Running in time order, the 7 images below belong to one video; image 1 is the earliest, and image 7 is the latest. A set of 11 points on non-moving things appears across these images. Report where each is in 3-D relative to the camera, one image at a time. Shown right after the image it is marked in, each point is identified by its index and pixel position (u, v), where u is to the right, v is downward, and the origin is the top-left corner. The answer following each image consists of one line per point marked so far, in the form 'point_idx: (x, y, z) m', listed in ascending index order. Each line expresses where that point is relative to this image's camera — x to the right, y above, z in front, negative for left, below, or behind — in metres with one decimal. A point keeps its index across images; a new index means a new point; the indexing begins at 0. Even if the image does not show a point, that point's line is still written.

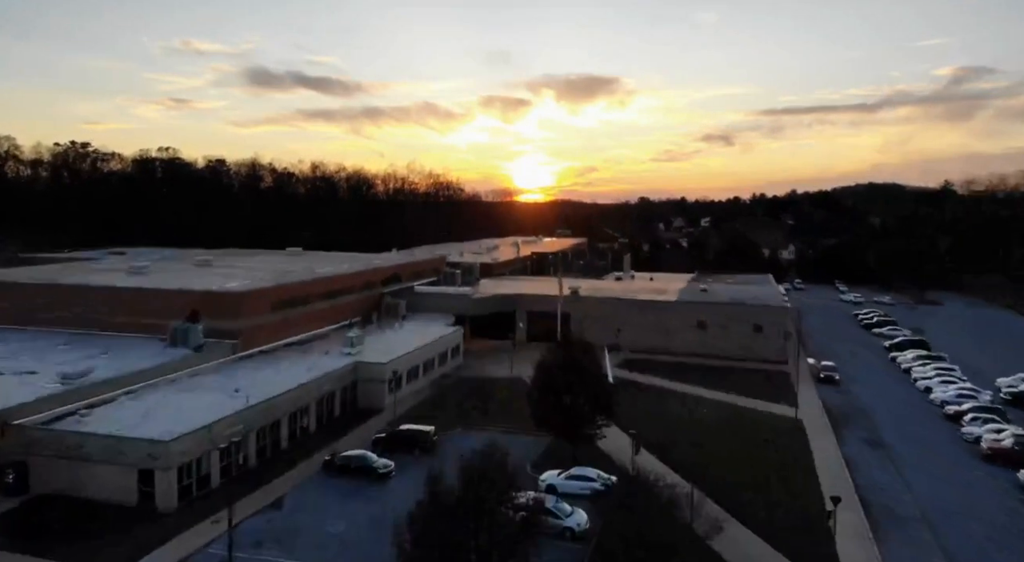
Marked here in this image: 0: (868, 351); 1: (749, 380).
0: (+10.0, -2.0, +19.7) m
1: (+5.4, -2.3, +16.0) m
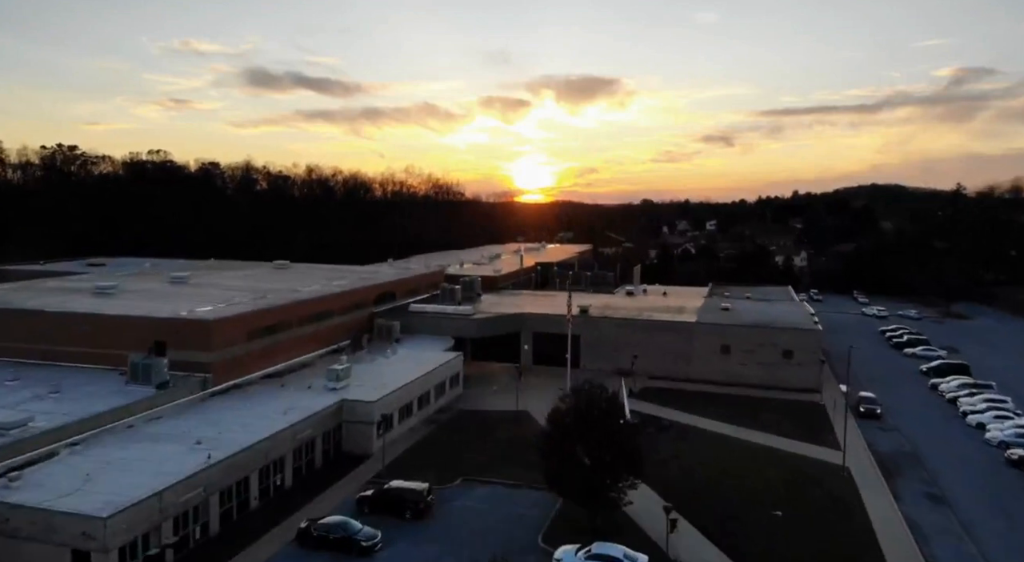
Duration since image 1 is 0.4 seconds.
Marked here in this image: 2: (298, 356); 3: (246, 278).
0: (+10.1, -2.5, +18.1) m
1: (+5.5, -2.7, +14.4) m
2: (-4.6, -1.6, +15.0) m
3: (-7.1, +0.1, +18.8) m
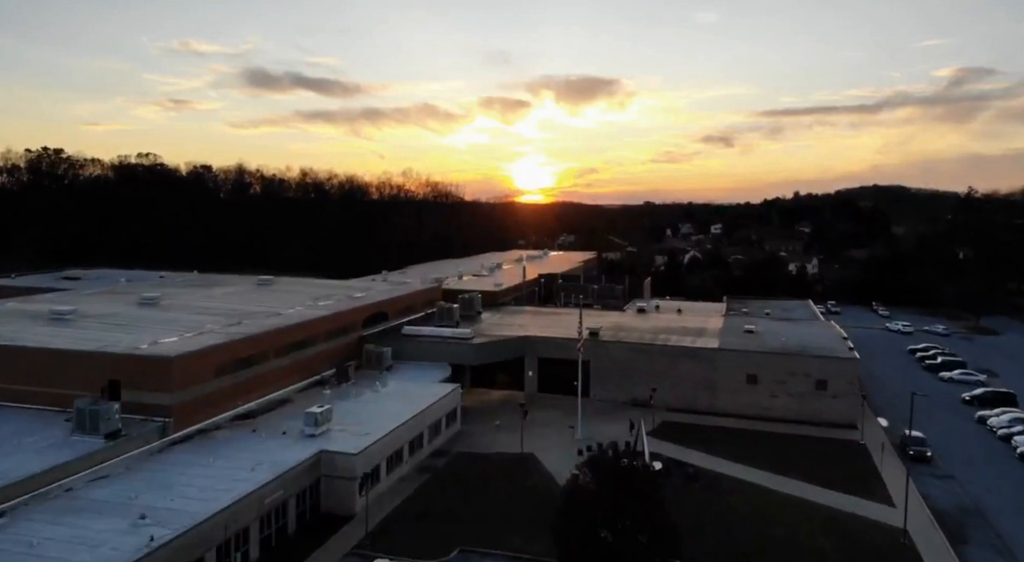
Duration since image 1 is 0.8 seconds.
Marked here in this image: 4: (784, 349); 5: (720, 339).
0: (+10.2, -3.0, +16.5) m
1: (+5.6, -3.2, +12.8) m
2: (-4.5, -2.1, +13.4) m
3: (-7.1, -0.4, +17.2) m
4: (+6.0, -1.5, +15.4) m
5: (+4.9, -1.4, +16.4) m
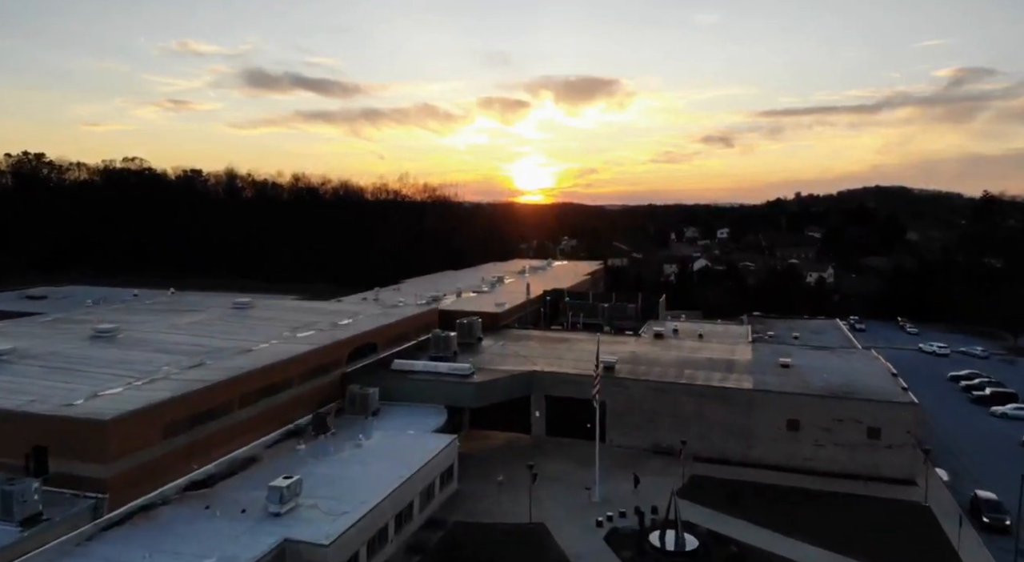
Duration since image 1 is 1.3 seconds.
0: (+10.3, -3.6, +14.5) m
1: (+5.7, -3.8, +10.9) m
2: (-4.4, -2.7, +11.5) m
3: (-7.0, -1.0, +15.2) m
4: (+6.1, -2.1, +13.5) m
5: (+5.0, -1.9, +14.4) m
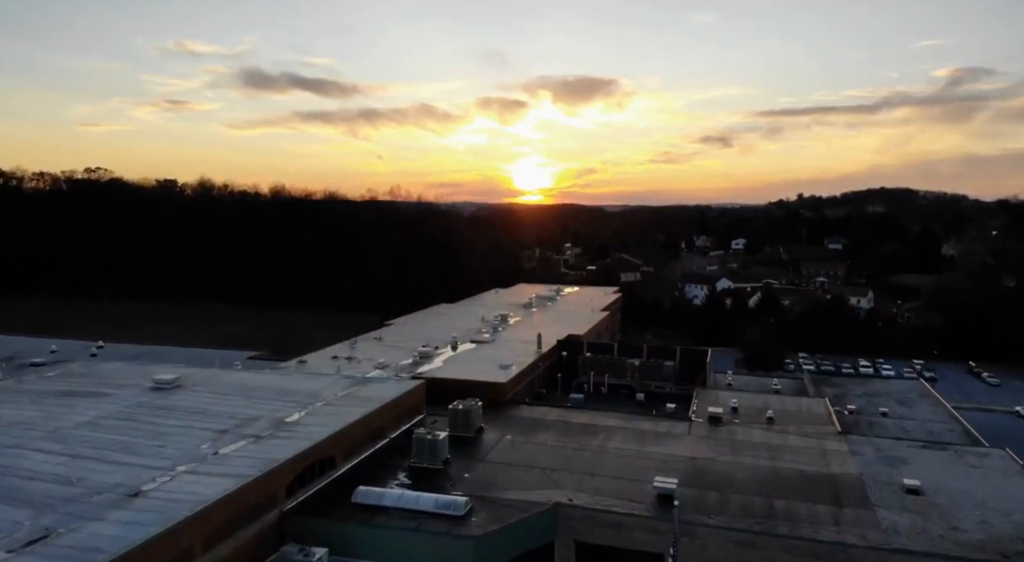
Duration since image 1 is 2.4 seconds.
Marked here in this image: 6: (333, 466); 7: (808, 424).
0: (+10.5, -4.9, +10.1) m
1: (+5.9, -5.2, +6.5) m
2: (-4.2, -4.1, +7.0) m
3: (-6.8, -2.4, +10.8) m
4: (+6.3, -3.4, +9.1) m
5: (+5.2, -3.3, +10.0) m
6: (-2.8, -2.9, +11.0) m
7: (+6.0, -2.8, +14.2) m
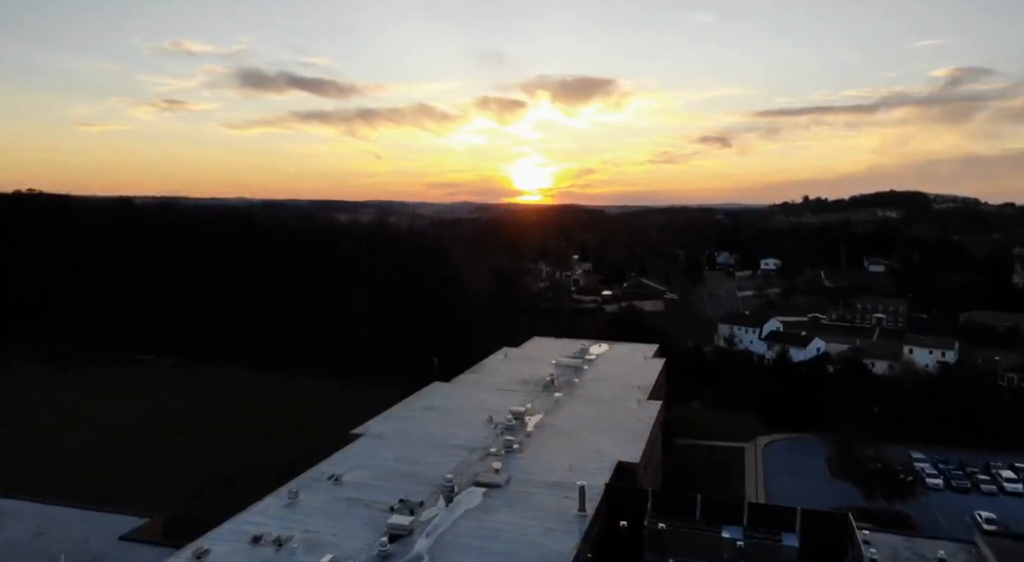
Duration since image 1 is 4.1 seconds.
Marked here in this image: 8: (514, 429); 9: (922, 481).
0: (+11.0, -7.1, +3.4) m
1: (+6.4, -7.3, -0.3) m
2: (-3.7, -6.2, +0.3) m
3: (-6.3, -4.5, +4.0) m
4: (+6.8, -5.6, +2.4) m
5: (+5.7, -5.5, +3.3) m
6: (-2.3, -5.1, +4.3) m
7: (+6.5, -5.0, +7.5) m
8: (0.0, -3.5, +16.7) m
9: (+11.2, -5.4, +19.2) m
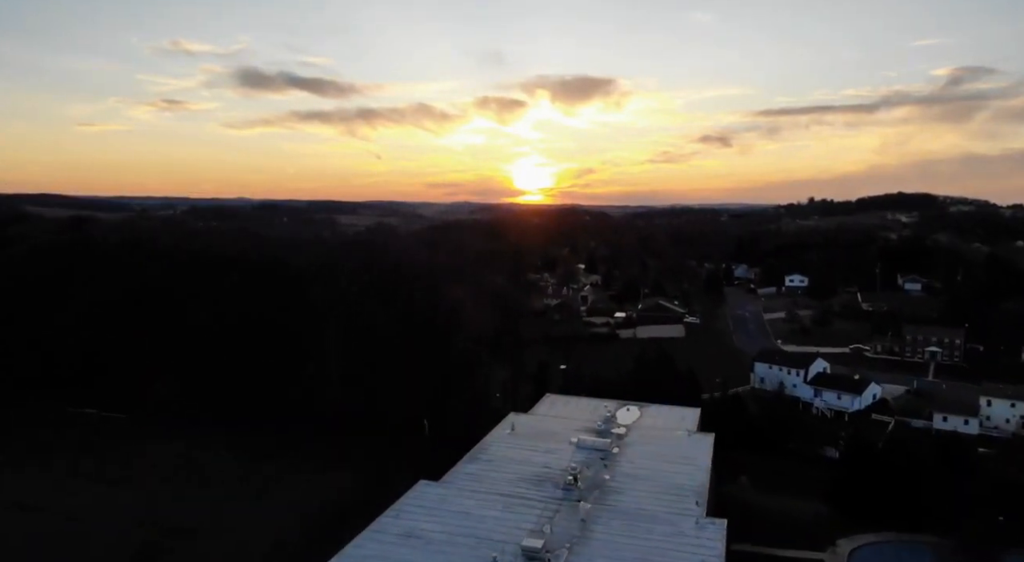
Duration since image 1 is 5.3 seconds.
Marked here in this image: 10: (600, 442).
0: (+11.2, -8.6, -1.6) m
1: (+6.7, -8.9, -5.3) m
2: (-3.4, -7.8, -4.7) m
3: (-6.0, -6.1, -1.0) m
4: (+7.0, -7.1, -2.7) m
5: (+5.9, -7.0, -1.7) m
6: (-2.1, -6.6, -0.7) m
7: (+6.8, -6.5, +2.5) m
8: (+0.3, -5.1, +11.7) m
9: (+11.4, -6.9, +14.1) m
10: (+2.2, -4.2, +18.6) m
